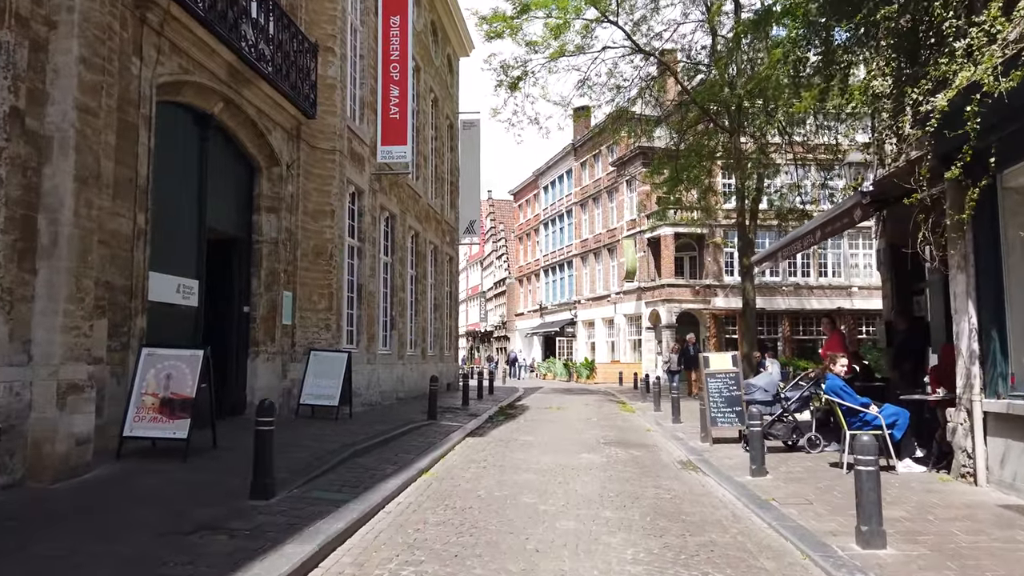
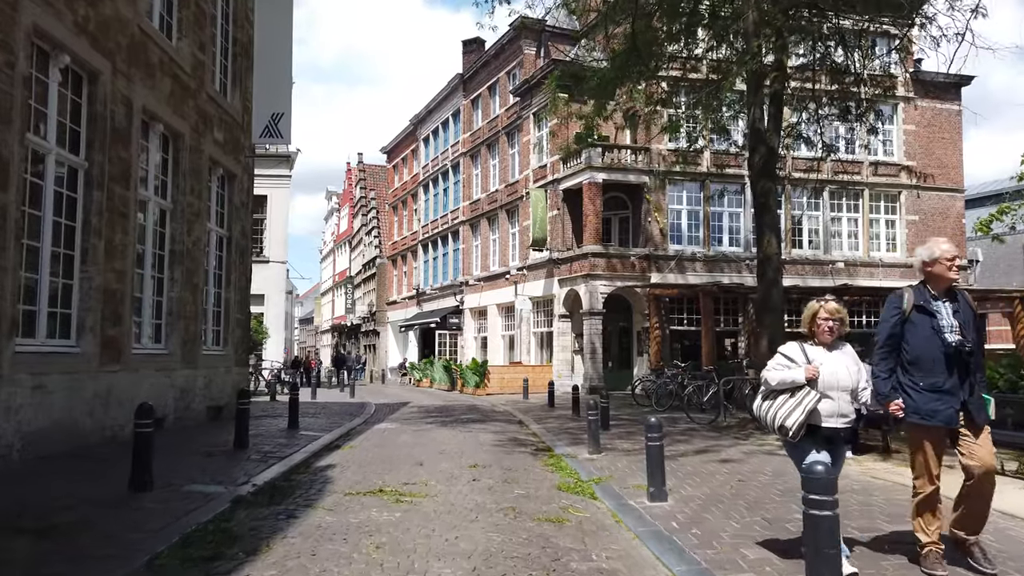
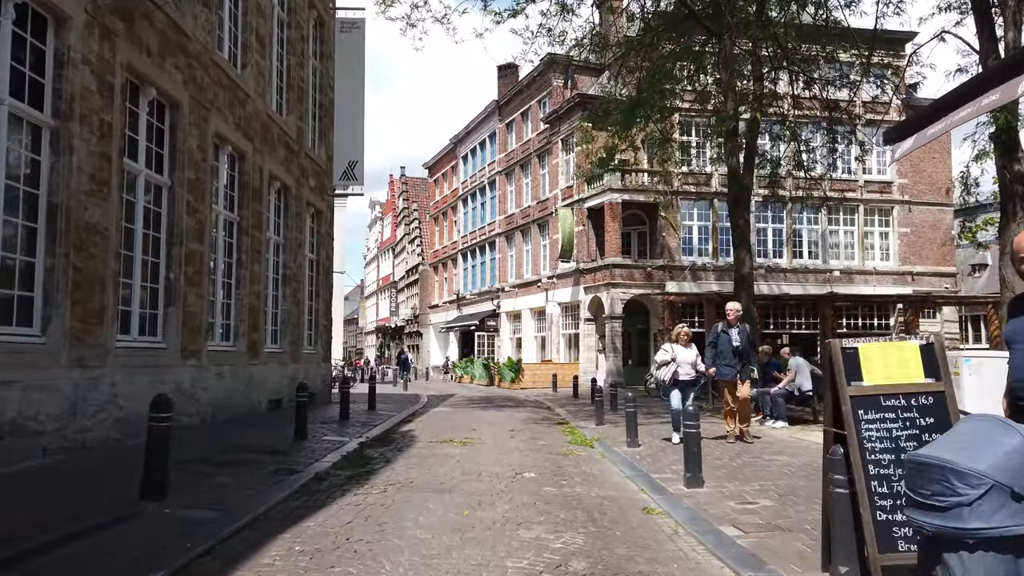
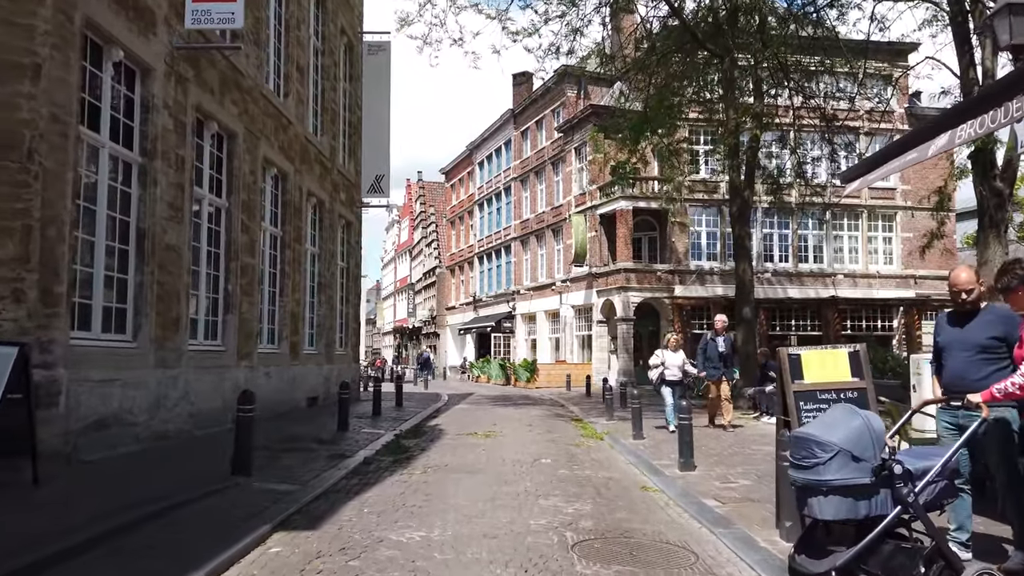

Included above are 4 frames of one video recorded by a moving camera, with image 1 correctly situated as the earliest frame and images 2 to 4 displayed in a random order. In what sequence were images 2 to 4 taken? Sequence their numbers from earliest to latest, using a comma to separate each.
4, 3, 2
